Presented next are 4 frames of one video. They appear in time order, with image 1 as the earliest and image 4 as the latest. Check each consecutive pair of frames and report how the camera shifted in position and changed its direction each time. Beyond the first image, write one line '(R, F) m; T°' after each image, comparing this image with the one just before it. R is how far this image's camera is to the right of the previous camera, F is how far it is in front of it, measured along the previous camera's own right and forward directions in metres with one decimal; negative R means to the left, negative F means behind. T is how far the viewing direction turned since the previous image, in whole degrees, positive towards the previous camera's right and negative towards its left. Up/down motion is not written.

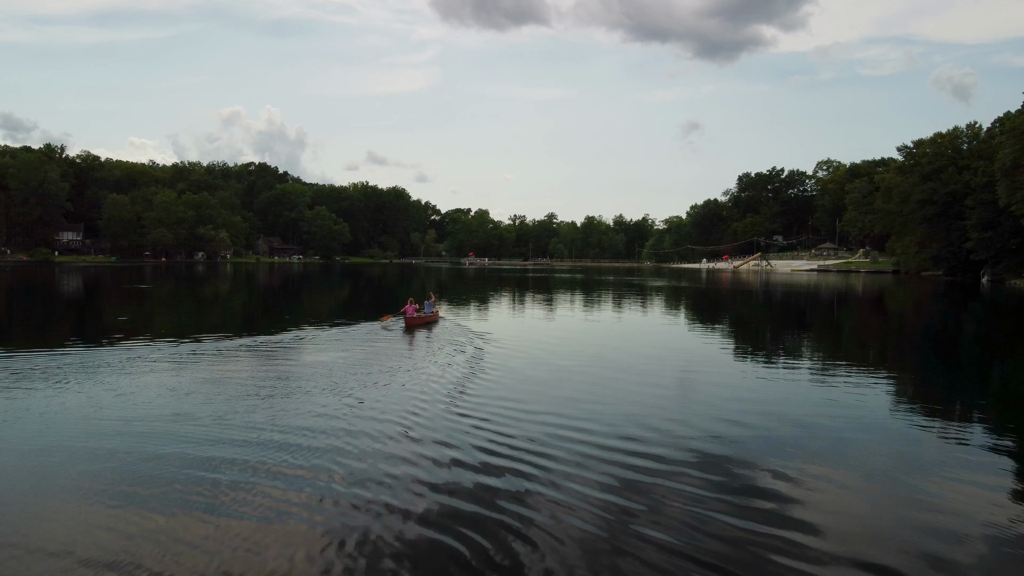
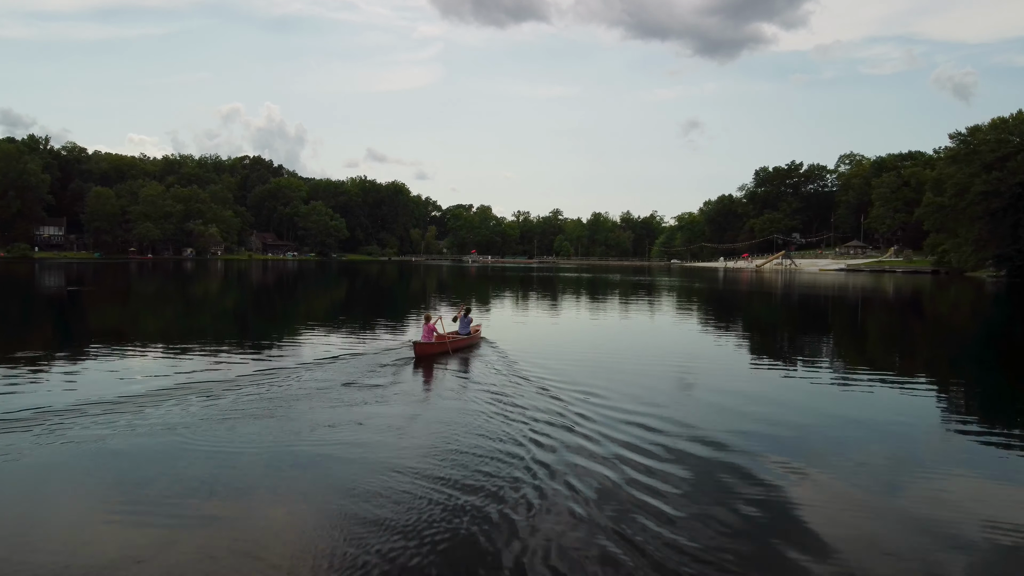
(-0.4, +2.4) m; 0°
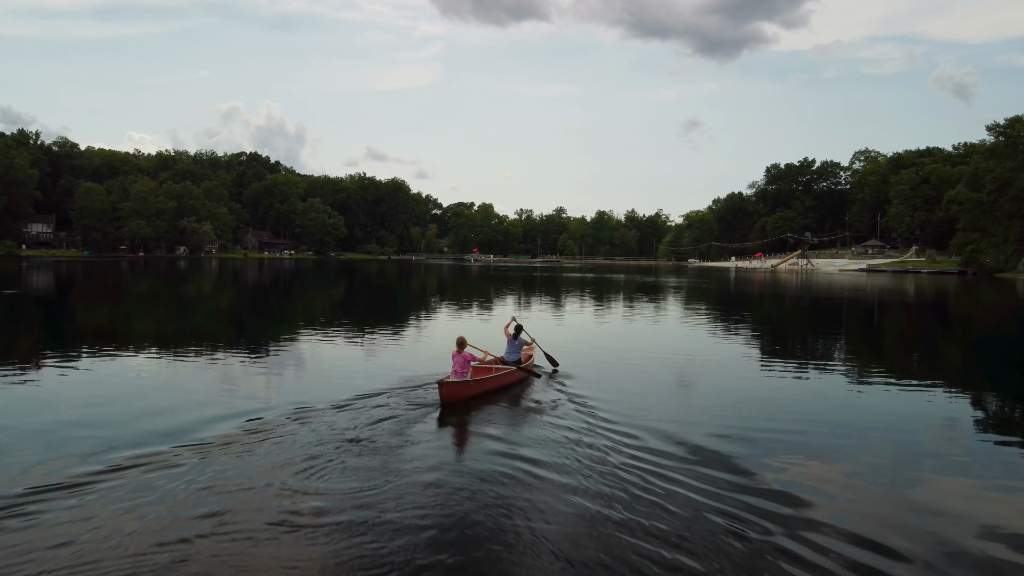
(-0.3, +1.4) m; 0°
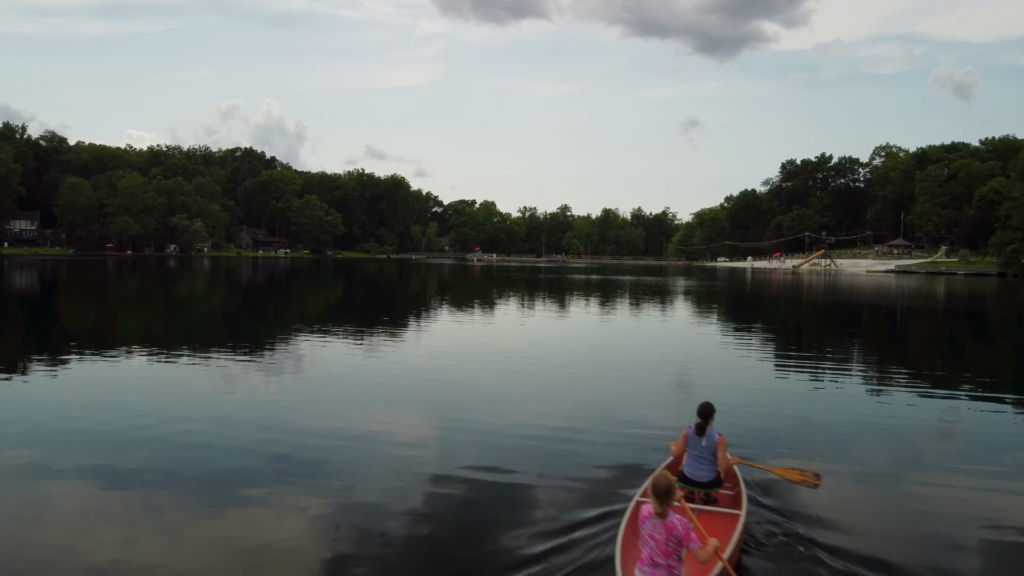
(-0.3, +1.9) m; 0°
